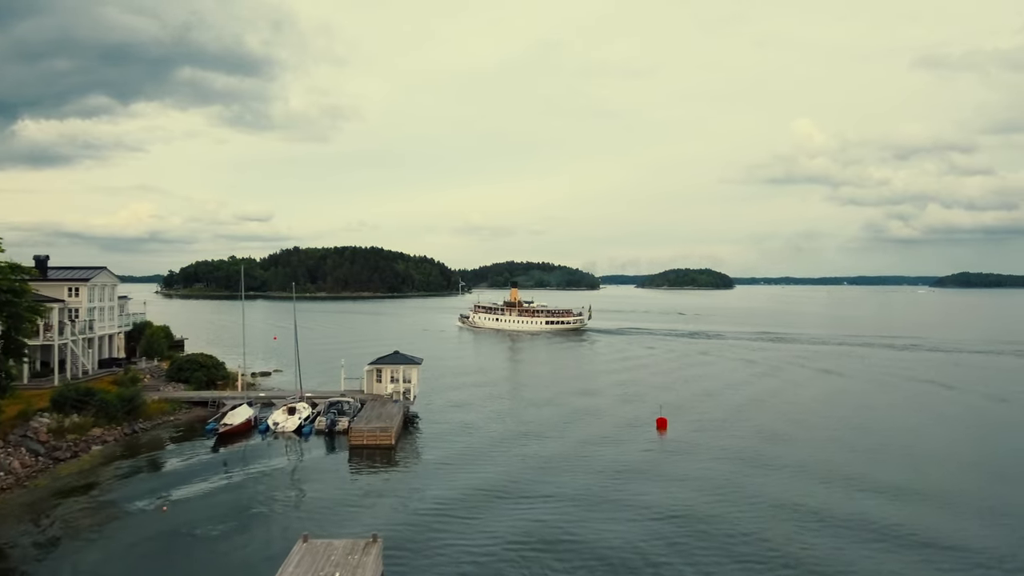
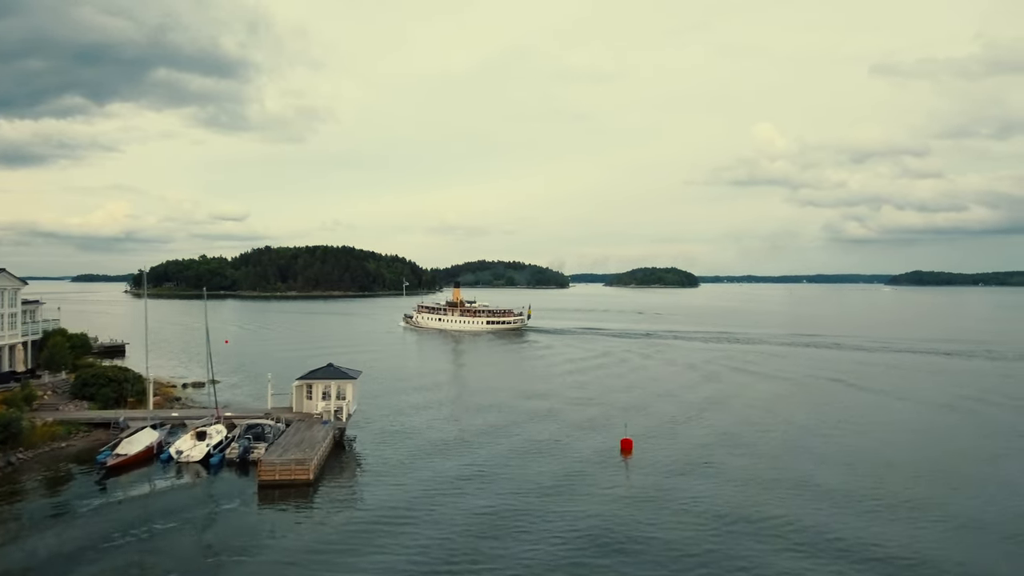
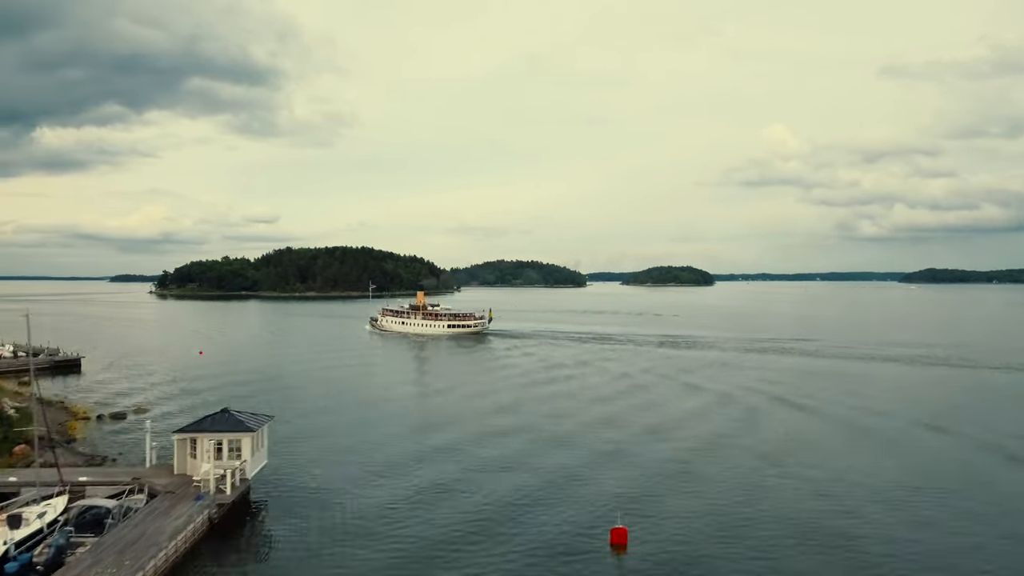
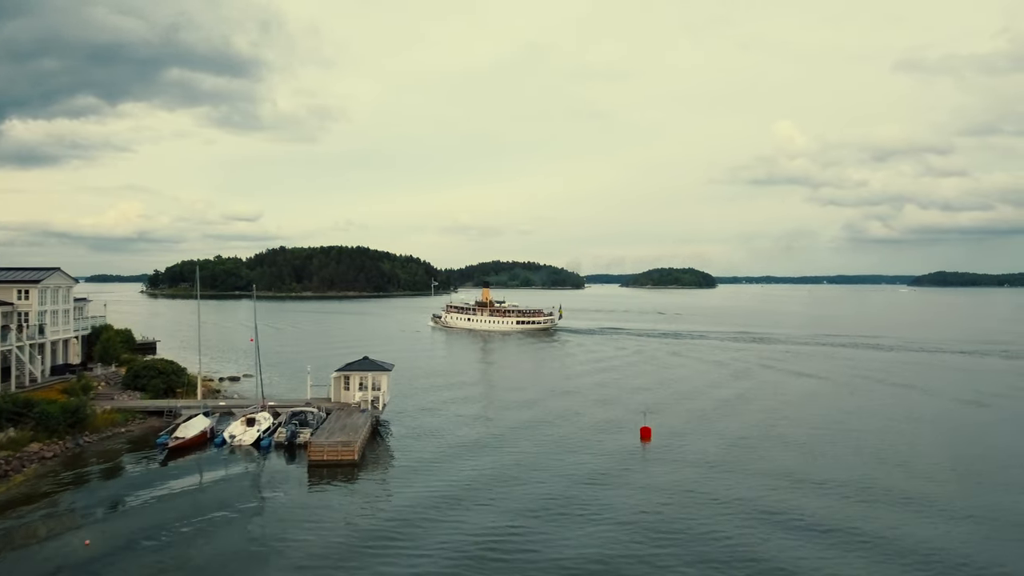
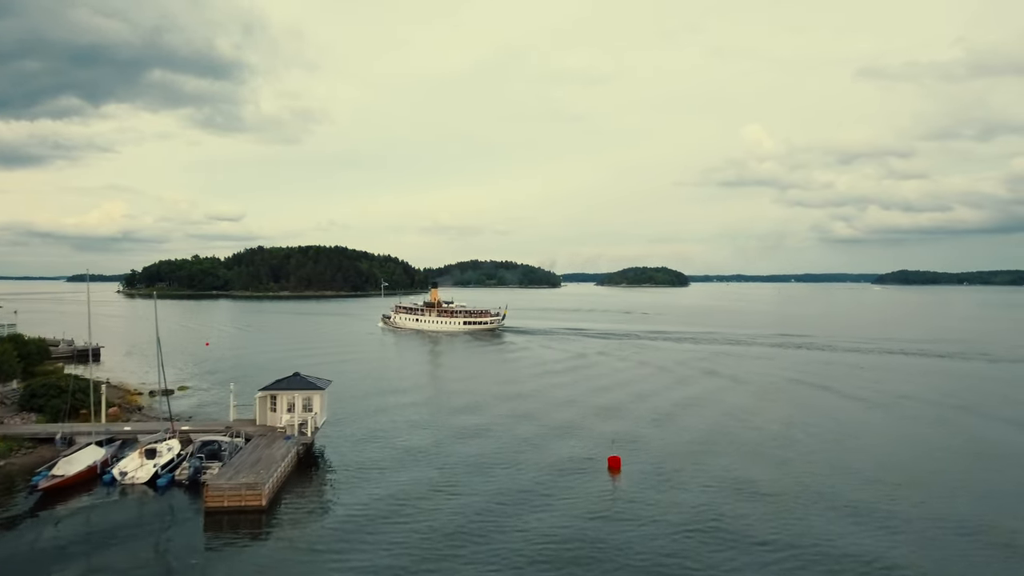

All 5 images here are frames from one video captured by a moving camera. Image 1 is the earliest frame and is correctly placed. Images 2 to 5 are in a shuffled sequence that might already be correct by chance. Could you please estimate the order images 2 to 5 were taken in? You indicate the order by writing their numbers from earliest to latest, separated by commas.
4, 2, 5, 3
